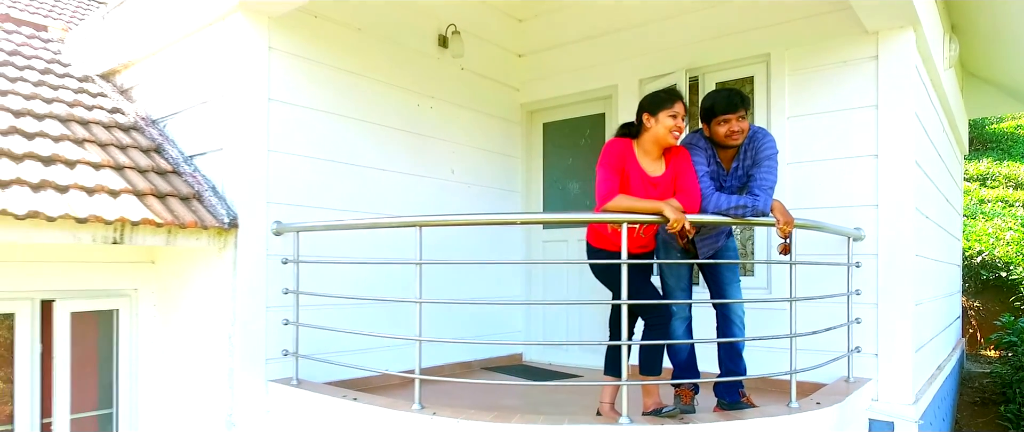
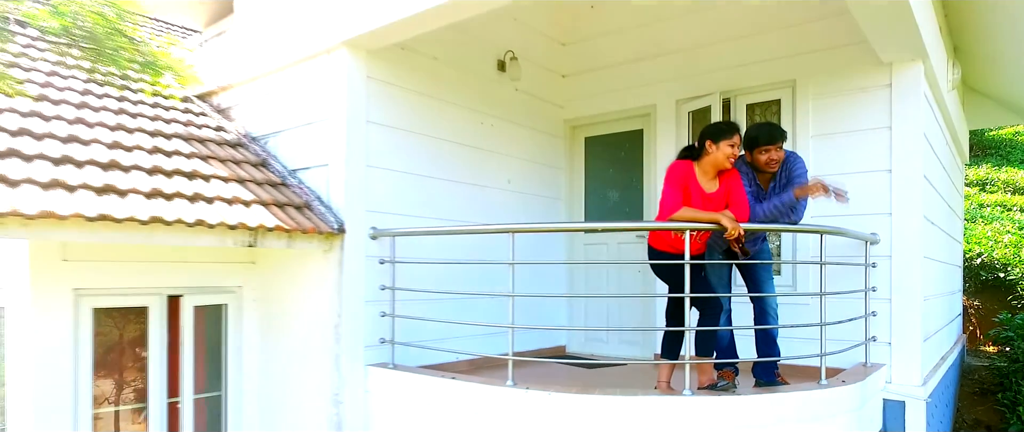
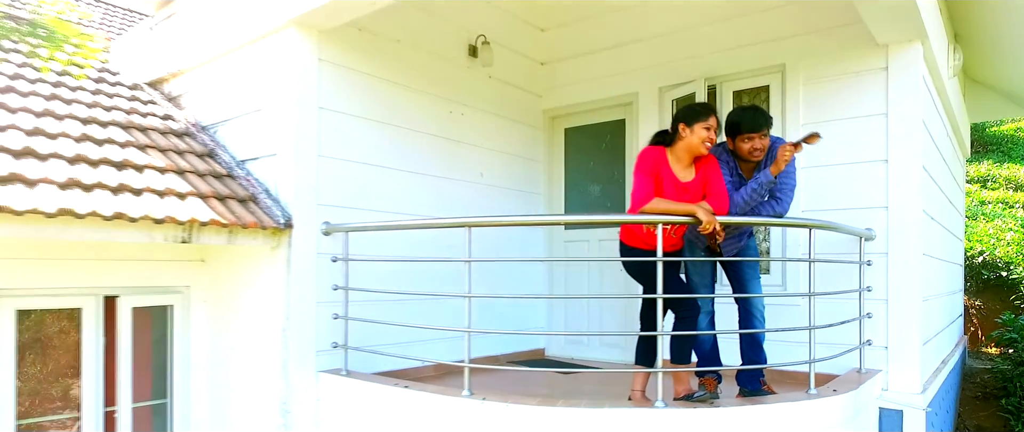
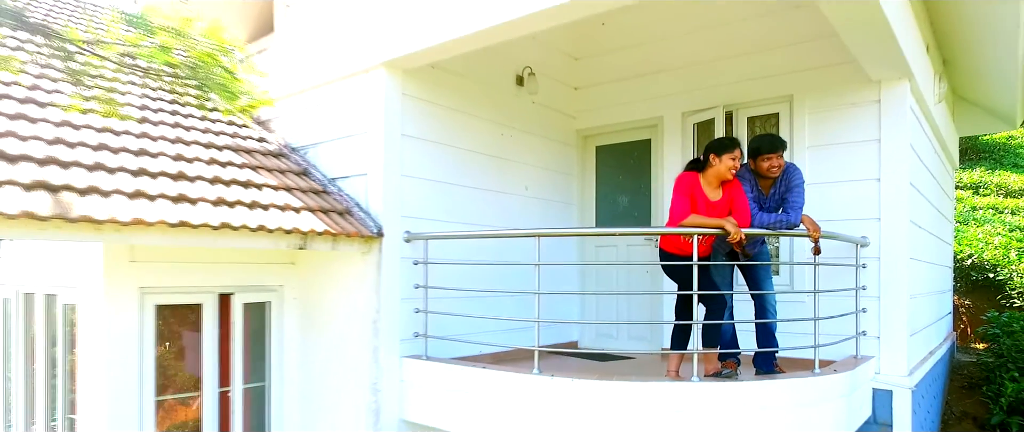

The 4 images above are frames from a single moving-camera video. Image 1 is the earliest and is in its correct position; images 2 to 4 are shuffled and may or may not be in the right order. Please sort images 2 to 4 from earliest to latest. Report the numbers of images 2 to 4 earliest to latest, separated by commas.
3, 2, 4
